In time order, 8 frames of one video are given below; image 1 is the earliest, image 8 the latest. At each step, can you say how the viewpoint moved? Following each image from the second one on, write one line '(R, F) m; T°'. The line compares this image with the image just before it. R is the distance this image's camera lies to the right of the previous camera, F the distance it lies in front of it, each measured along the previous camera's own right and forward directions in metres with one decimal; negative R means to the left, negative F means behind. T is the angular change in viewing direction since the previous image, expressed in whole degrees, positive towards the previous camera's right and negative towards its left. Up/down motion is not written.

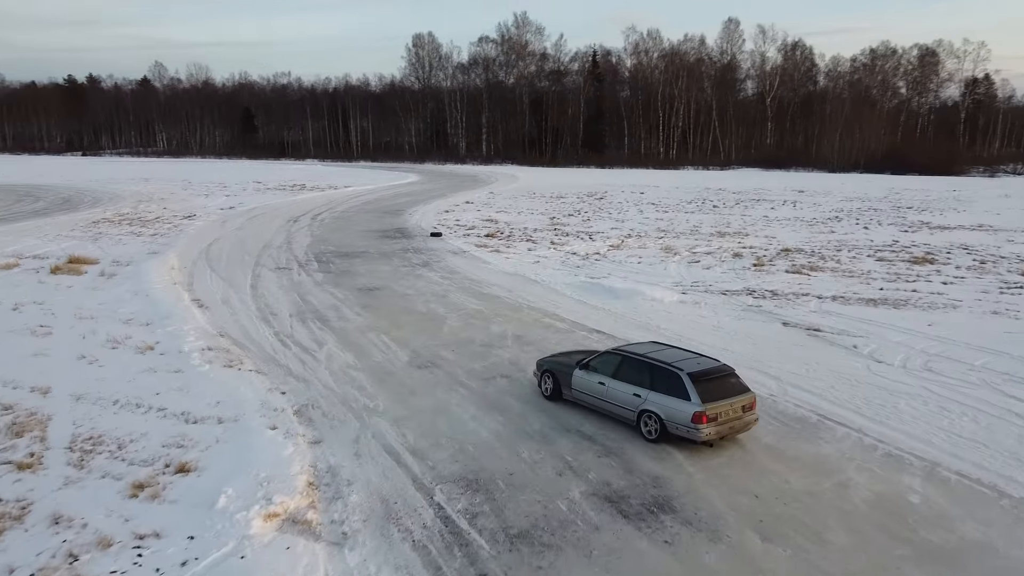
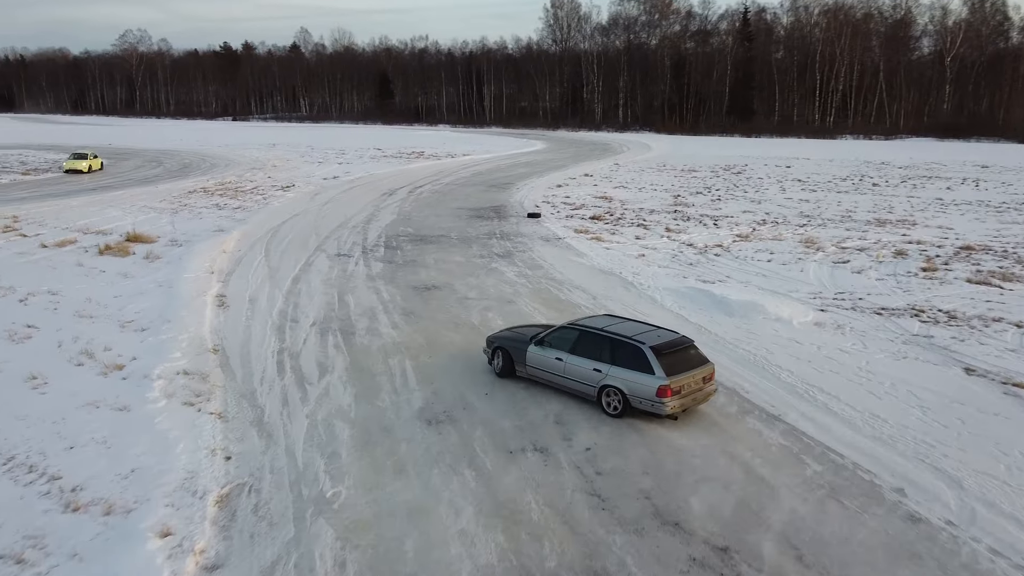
(+0.9, +3.4) m; -10°
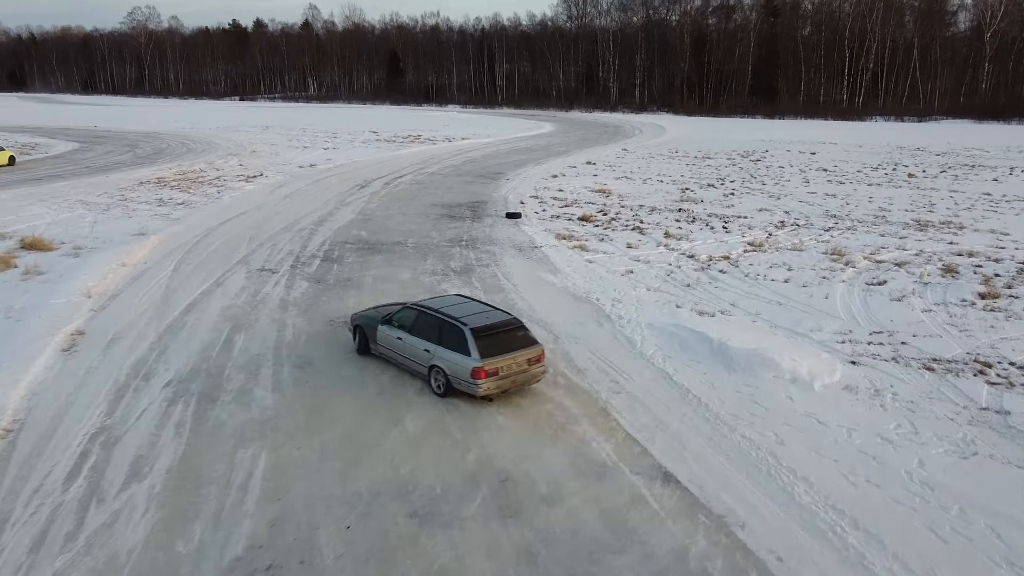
(+1.1, +3.1) m; -2°
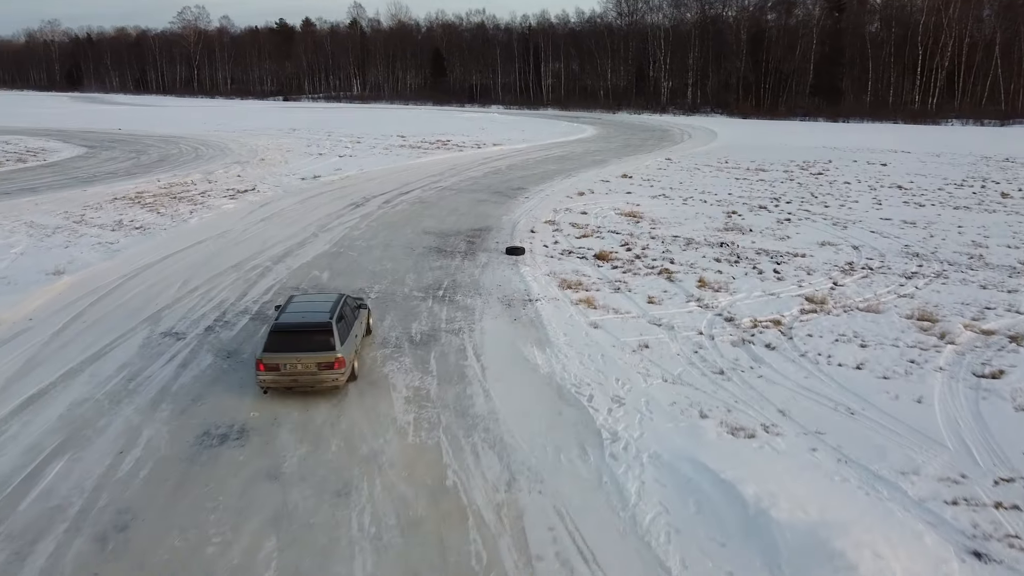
(+1.1, +3.6) m; -4°
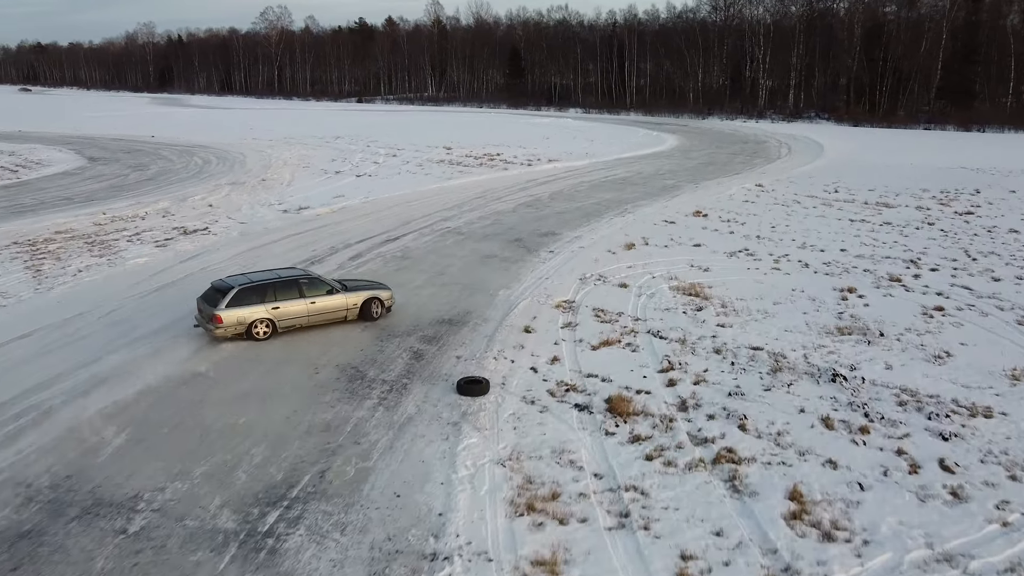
(+1.6, +6.8) m; -7°
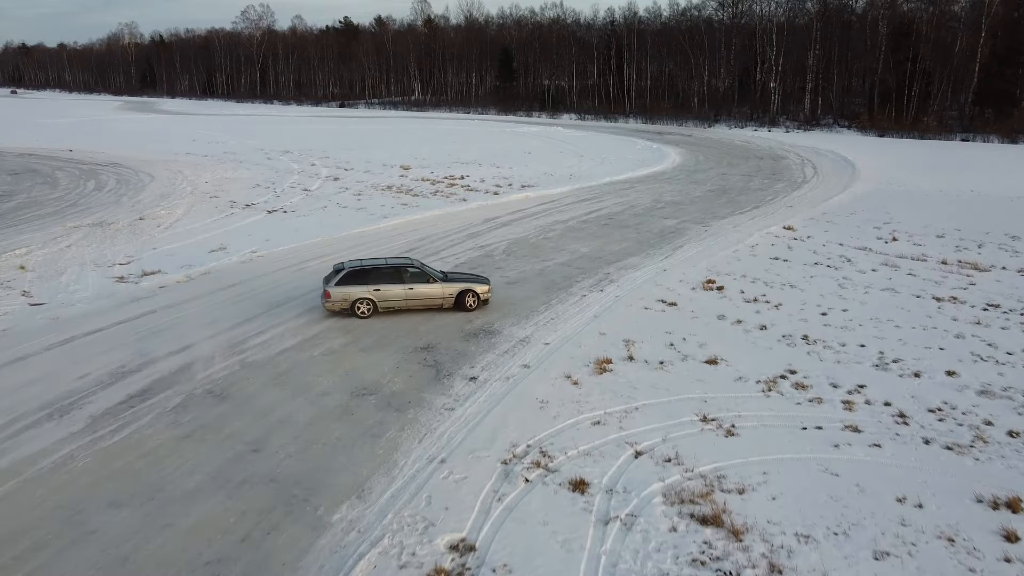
(+1.5, +7.1) m; 0°
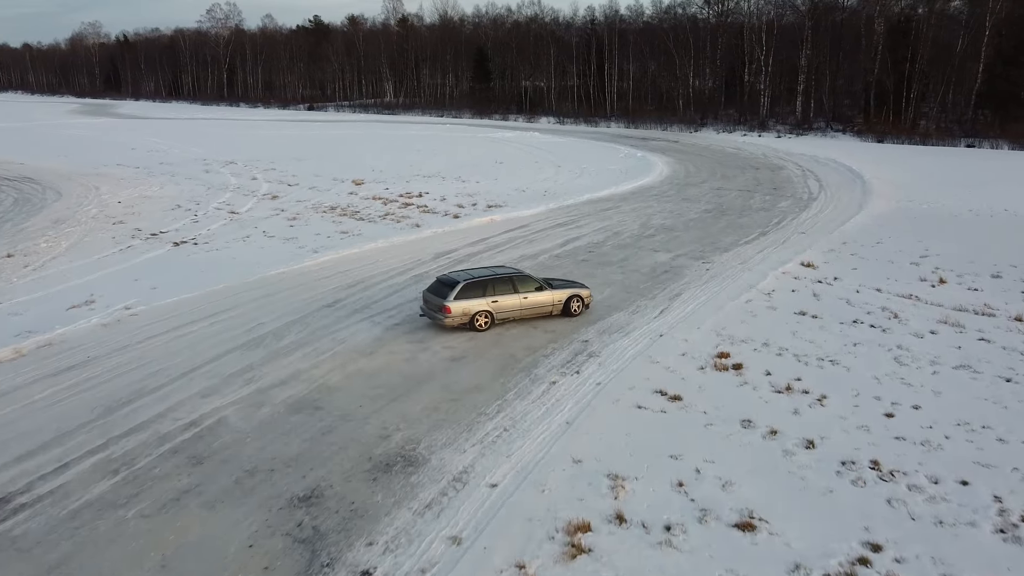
(+0.6, +4.2) m; +1°
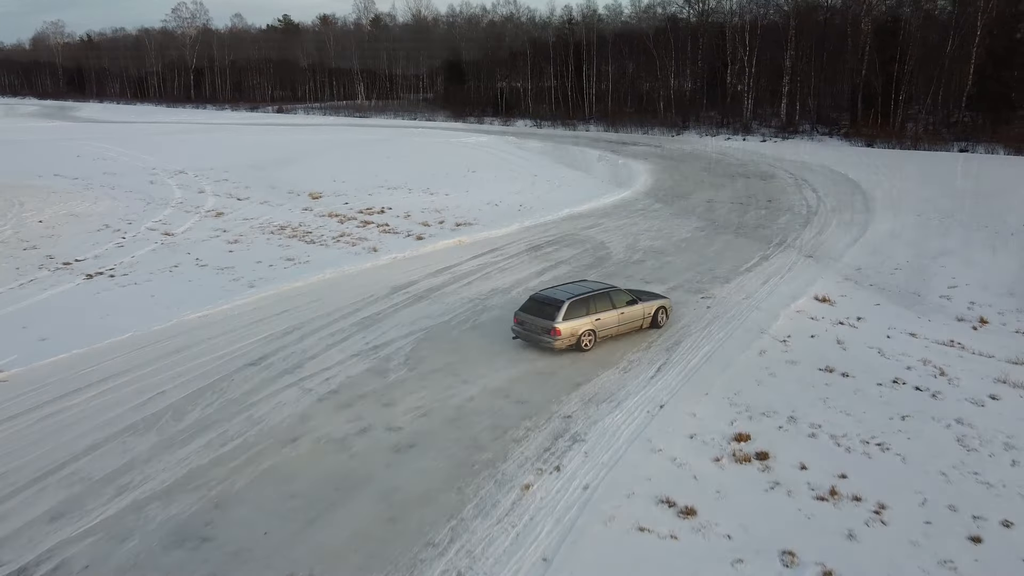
(+0.2, +2.7) m; +2°
